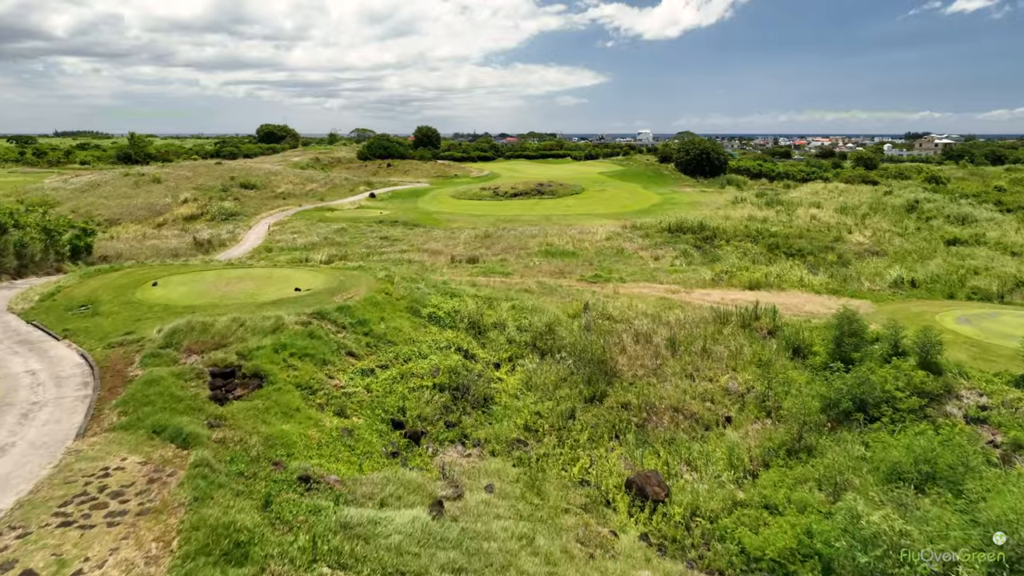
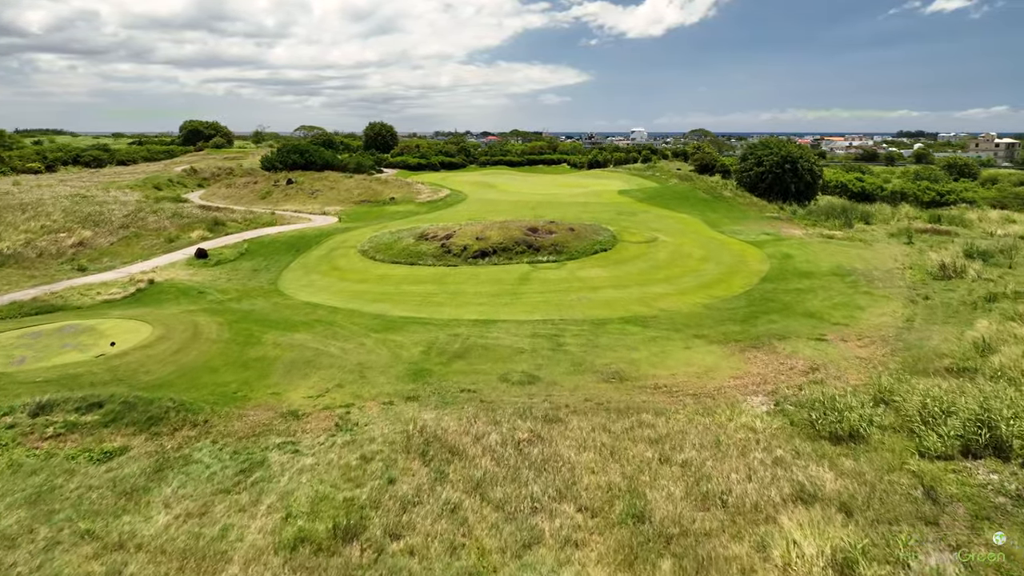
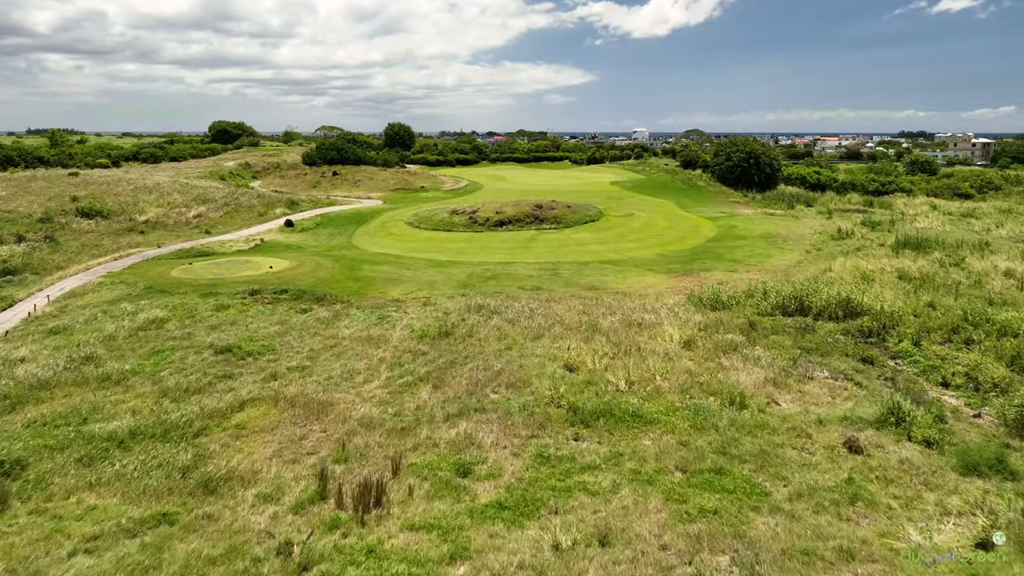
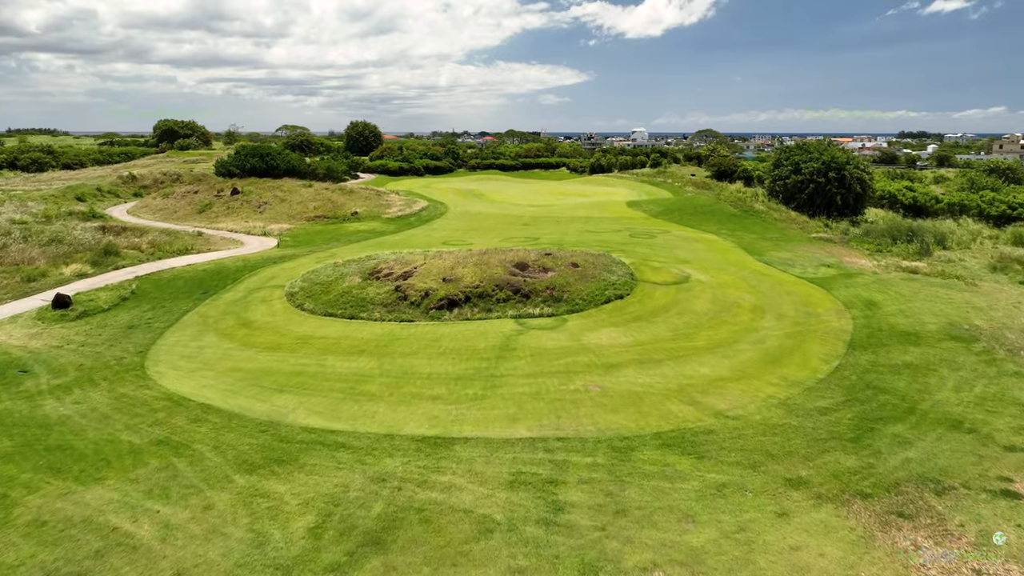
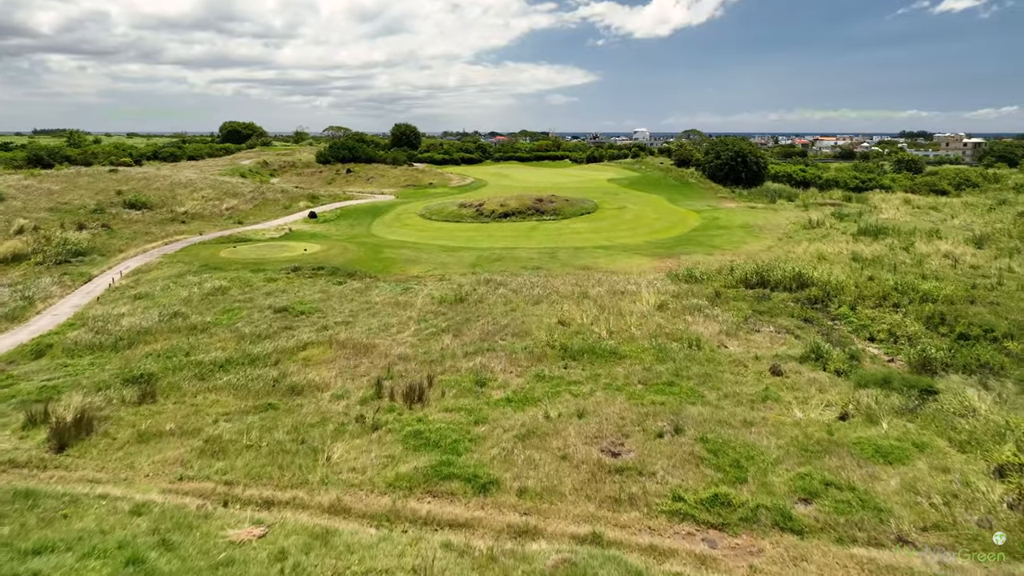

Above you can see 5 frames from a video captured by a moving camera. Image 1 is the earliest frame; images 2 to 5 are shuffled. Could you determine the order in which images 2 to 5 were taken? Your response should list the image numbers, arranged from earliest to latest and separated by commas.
5, 3, 2, 4
